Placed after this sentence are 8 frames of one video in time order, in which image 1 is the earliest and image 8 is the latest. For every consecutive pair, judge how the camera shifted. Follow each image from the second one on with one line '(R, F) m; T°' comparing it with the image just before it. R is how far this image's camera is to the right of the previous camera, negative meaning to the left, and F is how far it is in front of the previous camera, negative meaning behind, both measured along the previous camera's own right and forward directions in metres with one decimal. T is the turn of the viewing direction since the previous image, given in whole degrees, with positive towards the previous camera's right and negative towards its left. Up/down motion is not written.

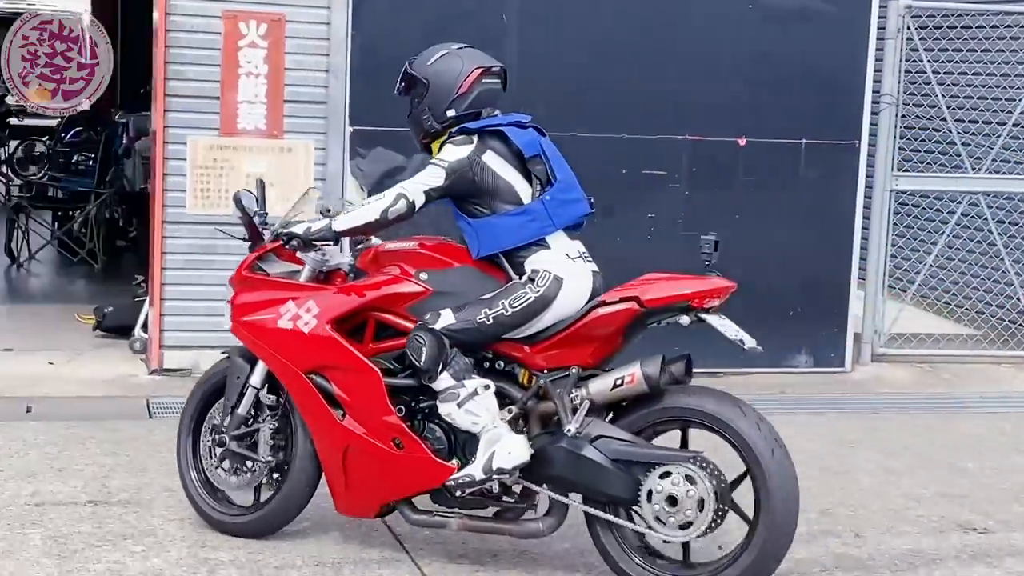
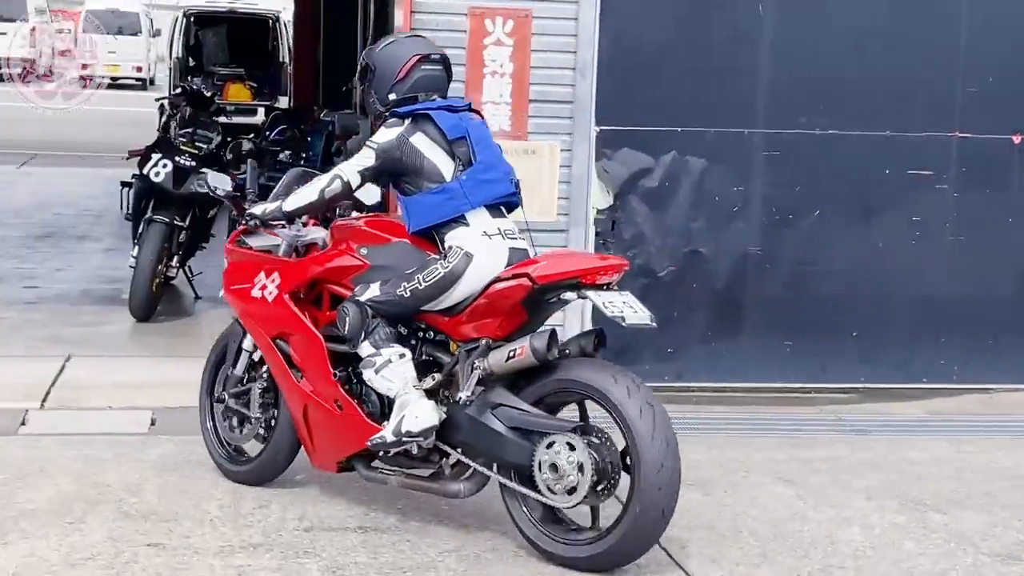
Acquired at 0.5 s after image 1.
(-0.4, +0.3) m; -7°
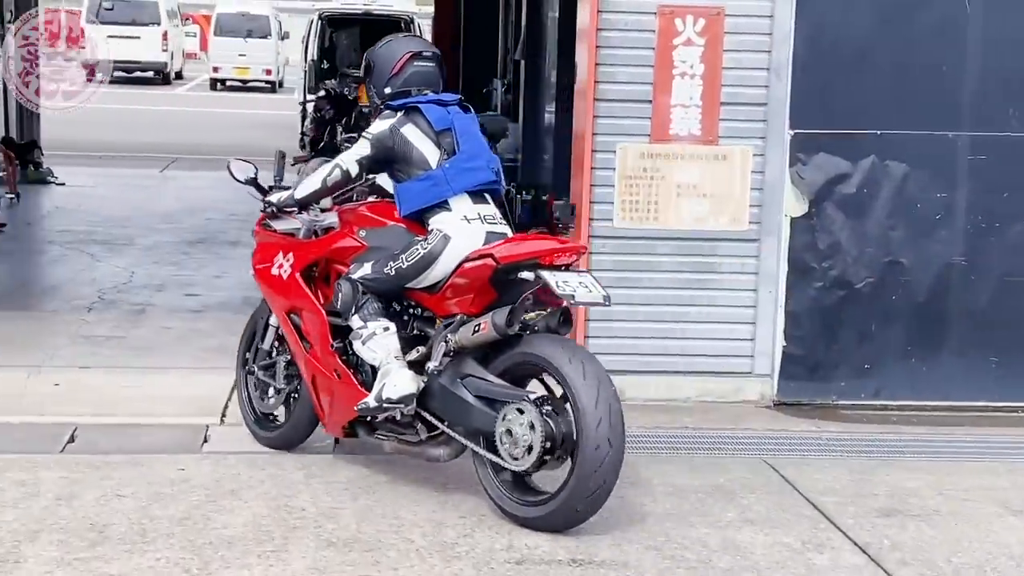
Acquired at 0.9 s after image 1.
(-0.3, +0.2) m; -4°
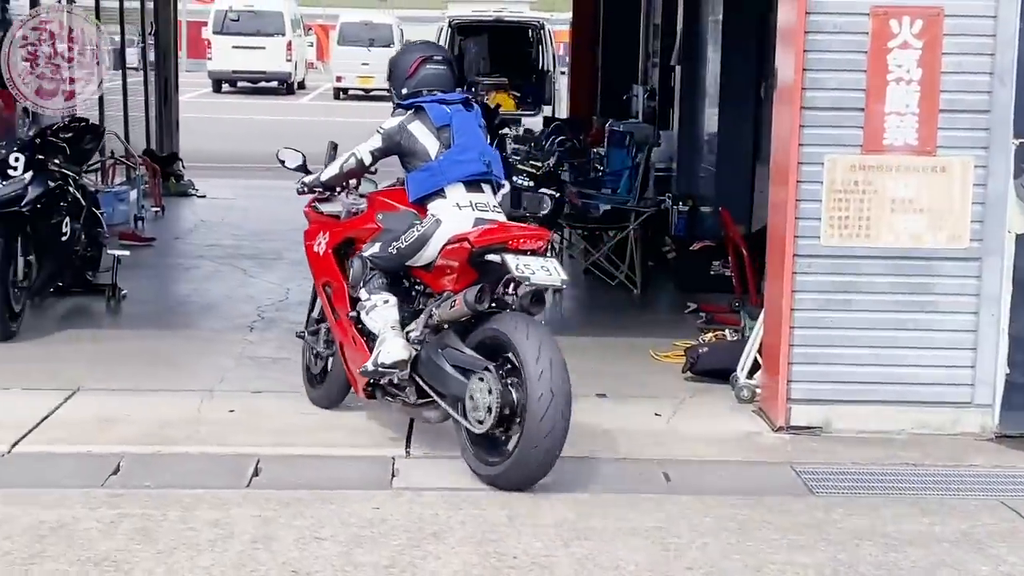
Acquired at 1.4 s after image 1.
(-0.3, +0.3) m; -4°
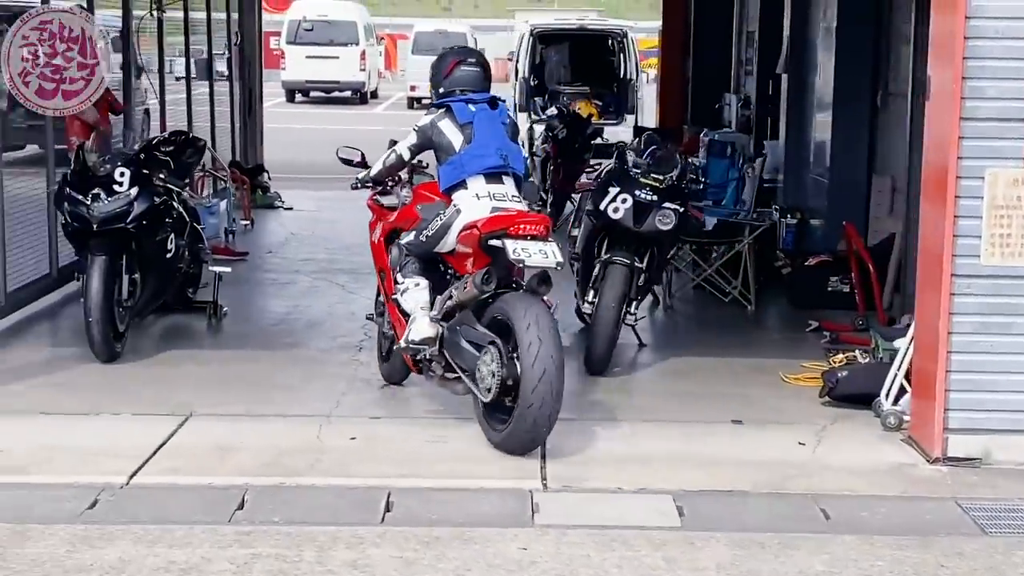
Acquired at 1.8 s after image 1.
(-0.3, +0.3) m; -2°
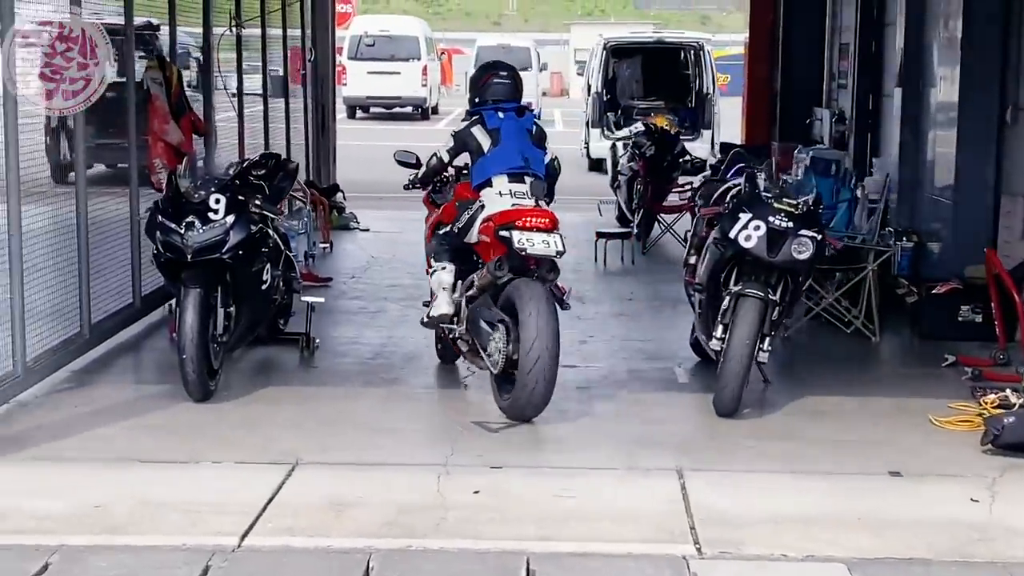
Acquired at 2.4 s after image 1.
(-0.3, +0.4) m; -2°
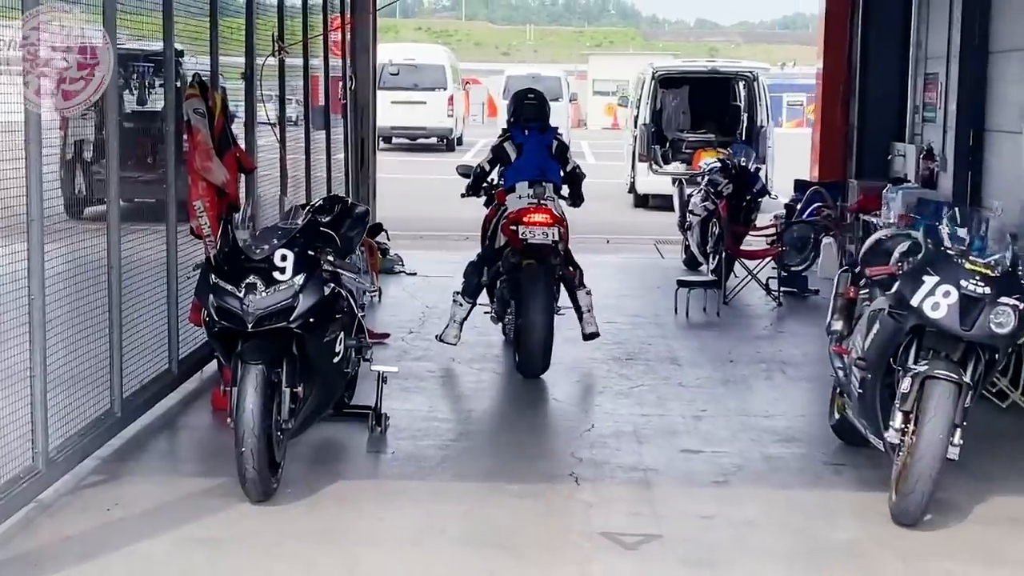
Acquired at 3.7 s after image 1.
(-0.4, +1.0) m; 0°
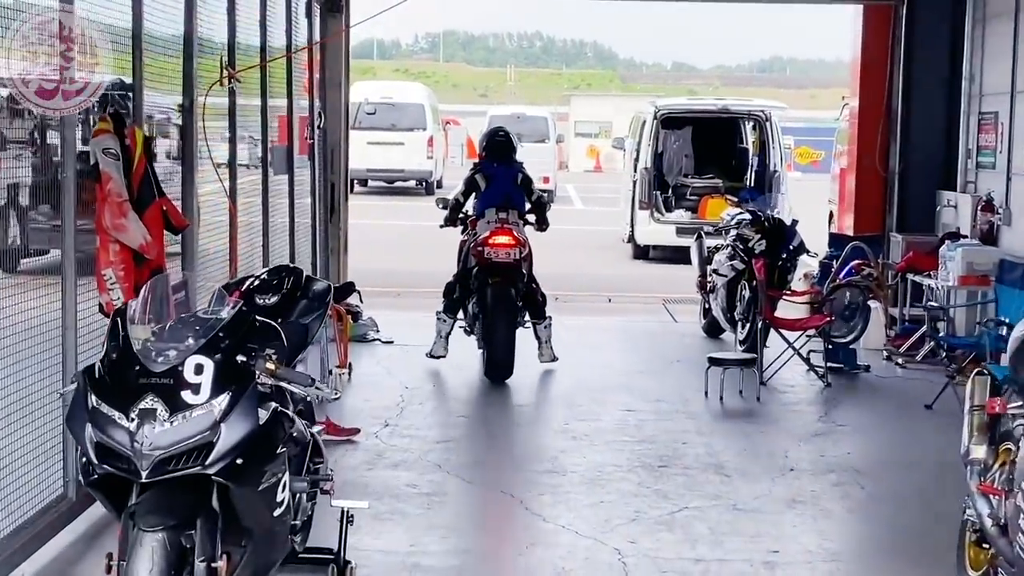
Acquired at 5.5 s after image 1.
(-0.1, +1.6) m; +1°
